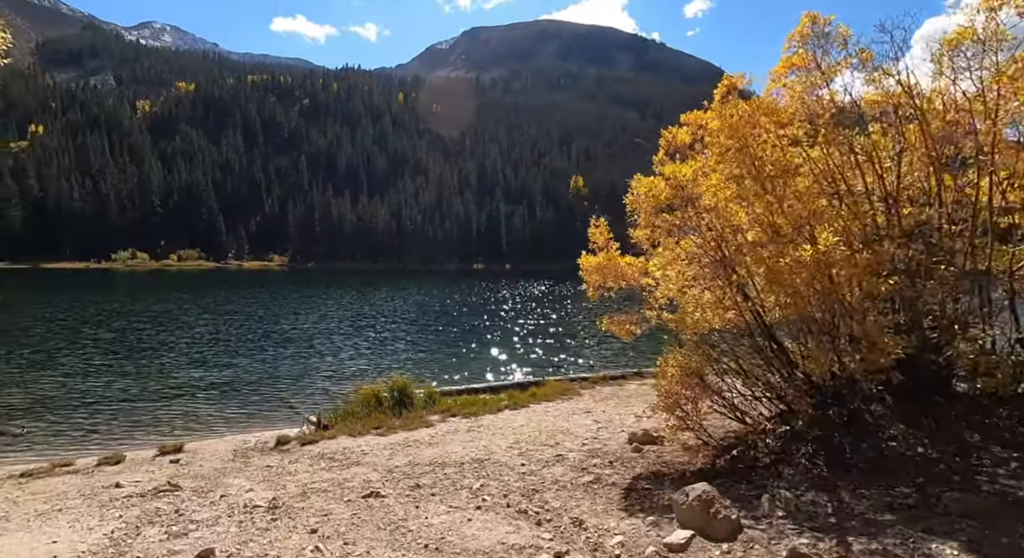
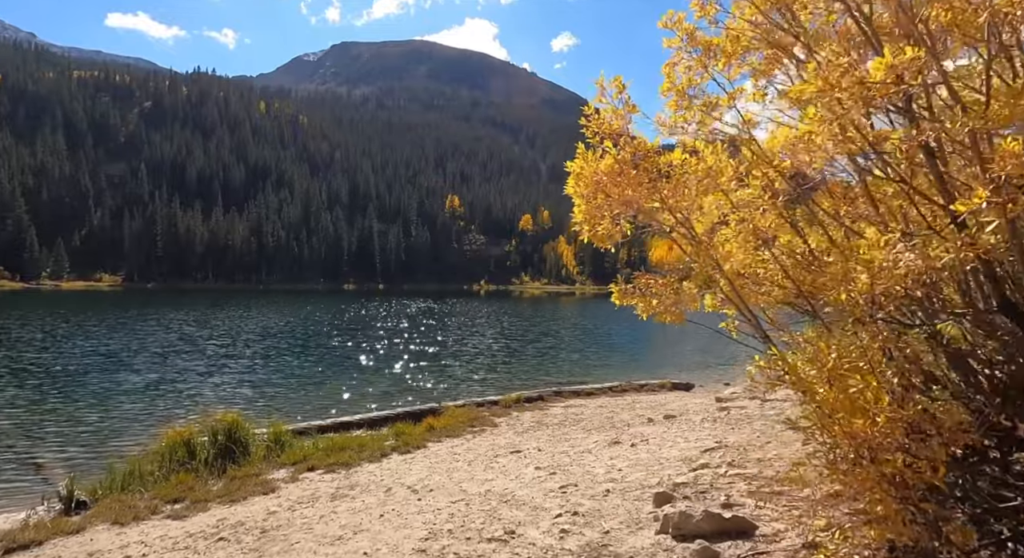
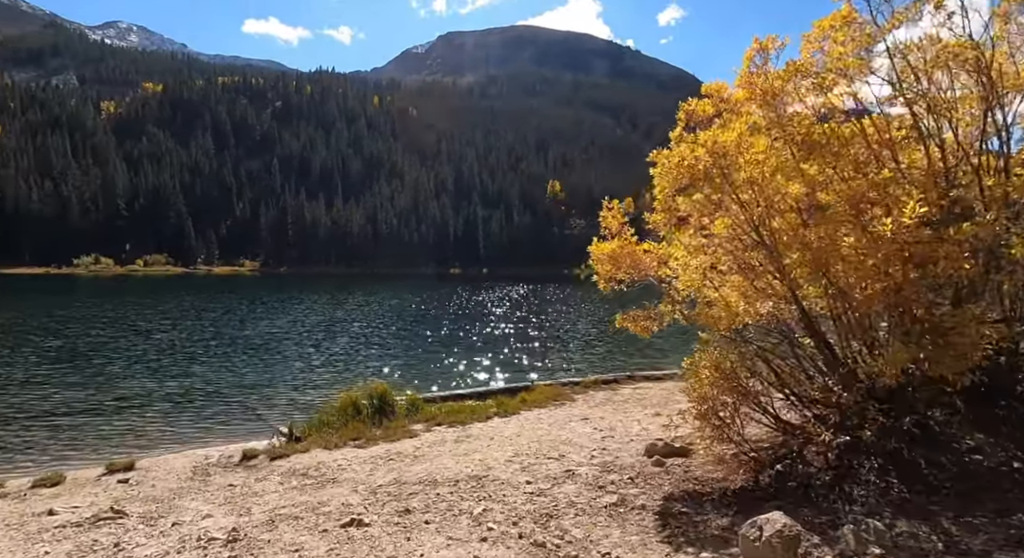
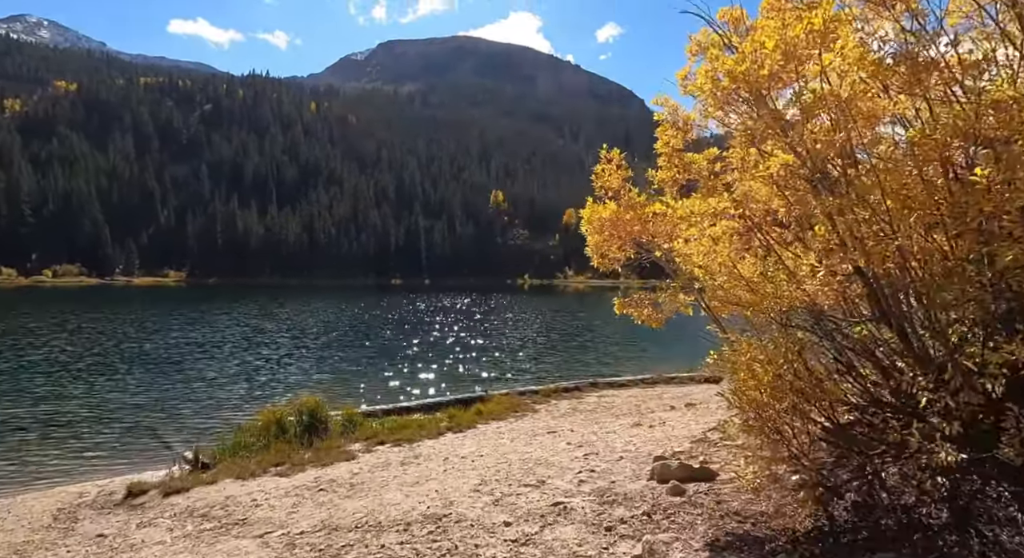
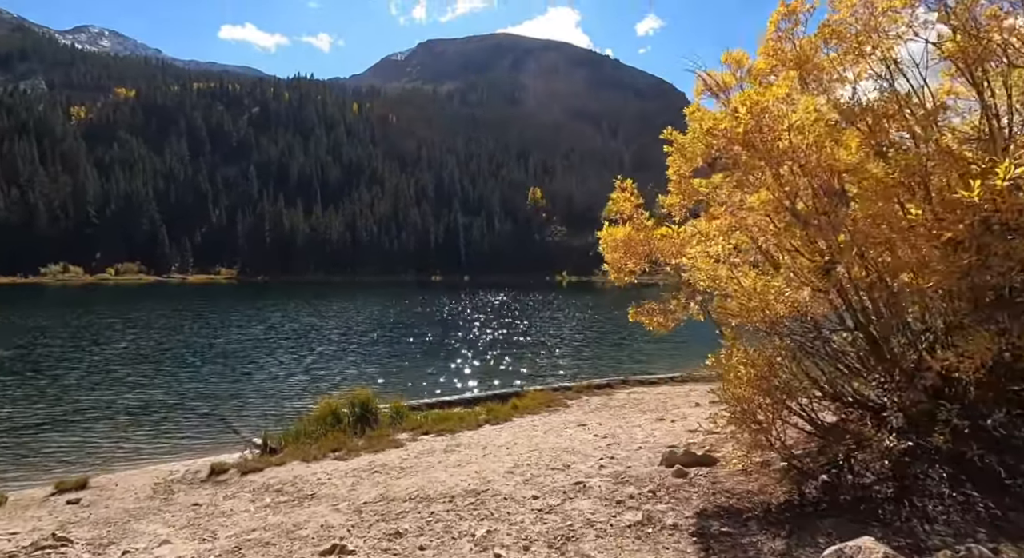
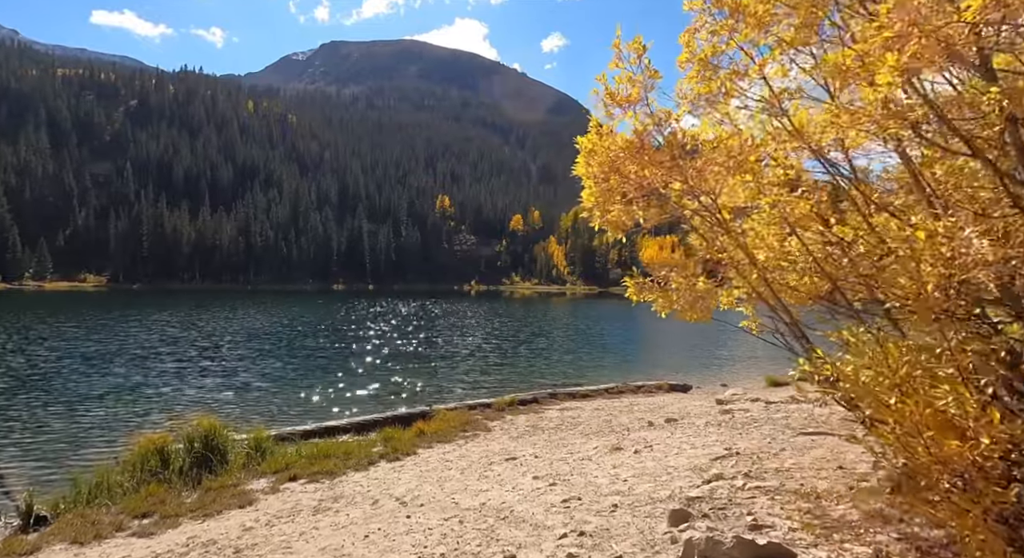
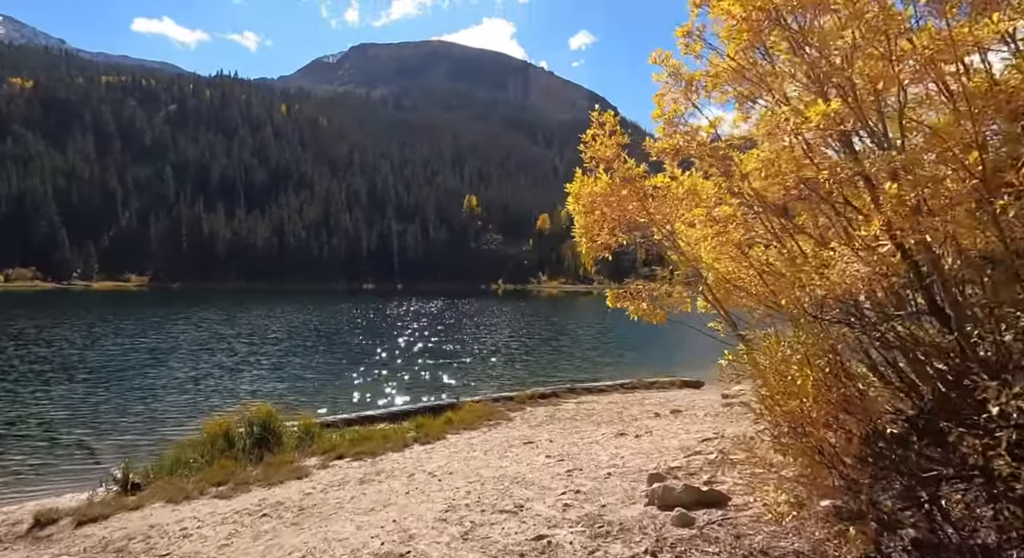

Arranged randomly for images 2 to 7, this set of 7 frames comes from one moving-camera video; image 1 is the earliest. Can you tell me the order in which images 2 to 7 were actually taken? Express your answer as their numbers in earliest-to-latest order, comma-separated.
3, 5, 4, 7, 2, 6
